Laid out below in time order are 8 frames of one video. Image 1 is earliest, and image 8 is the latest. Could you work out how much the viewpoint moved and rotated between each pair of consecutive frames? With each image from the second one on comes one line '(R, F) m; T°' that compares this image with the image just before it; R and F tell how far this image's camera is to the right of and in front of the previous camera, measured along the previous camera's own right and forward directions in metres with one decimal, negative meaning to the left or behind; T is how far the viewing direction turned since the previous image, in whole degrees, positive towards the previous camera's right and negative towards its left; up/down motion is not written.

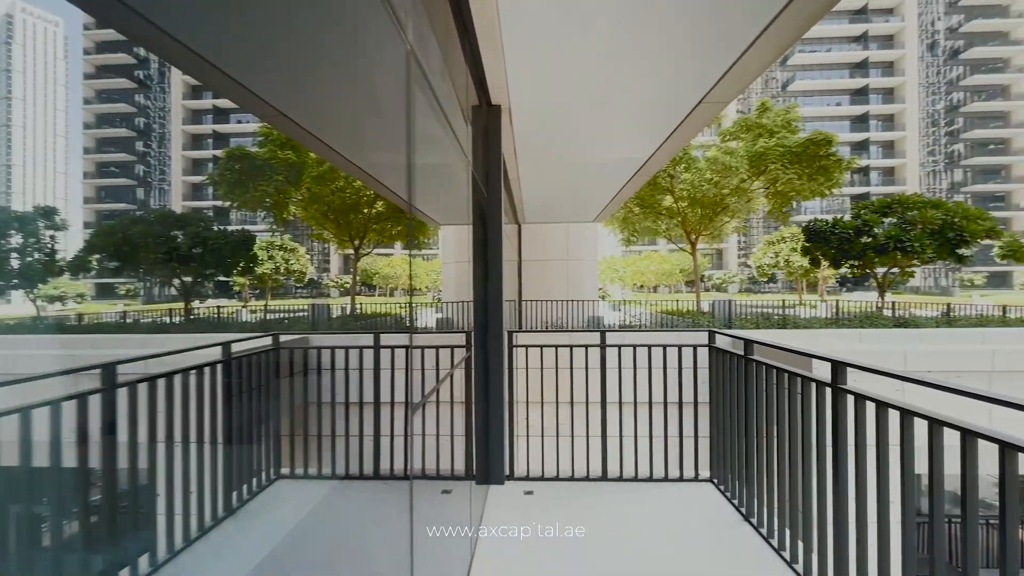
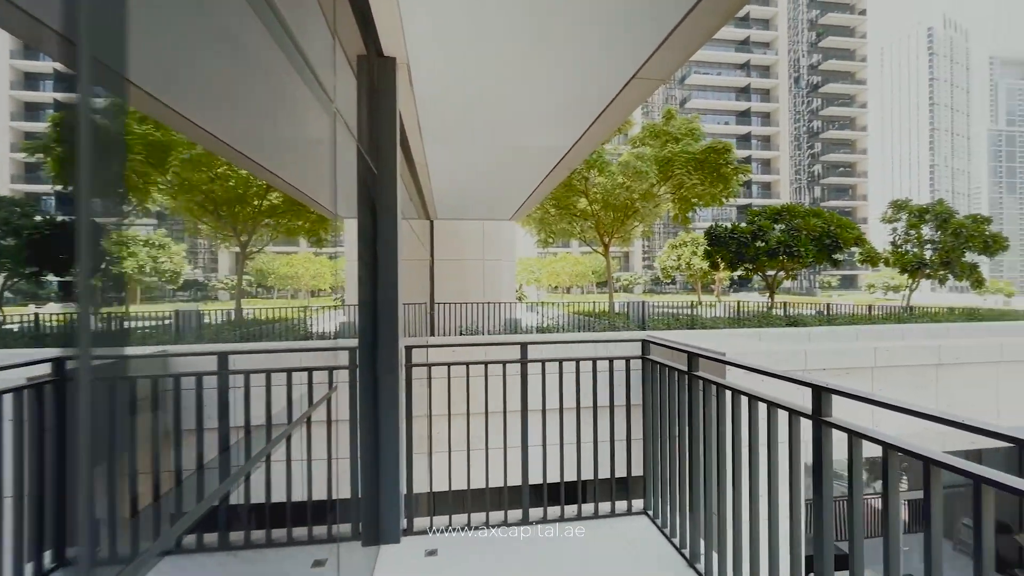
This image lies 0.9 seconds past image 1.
(+0.1, +0.5) m; +11°
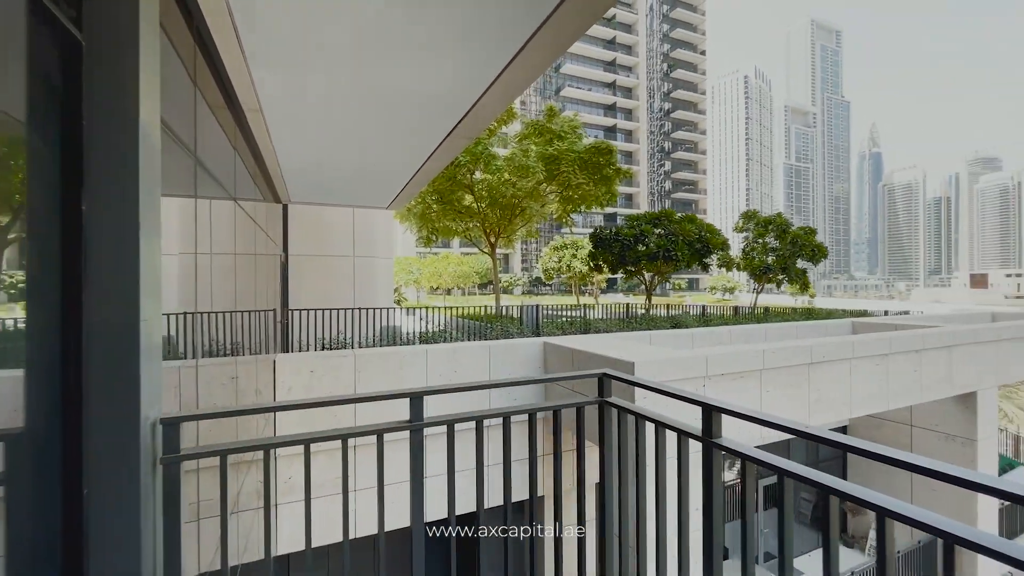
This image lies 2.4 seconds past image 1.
(0.0, +0.9) m; +16°
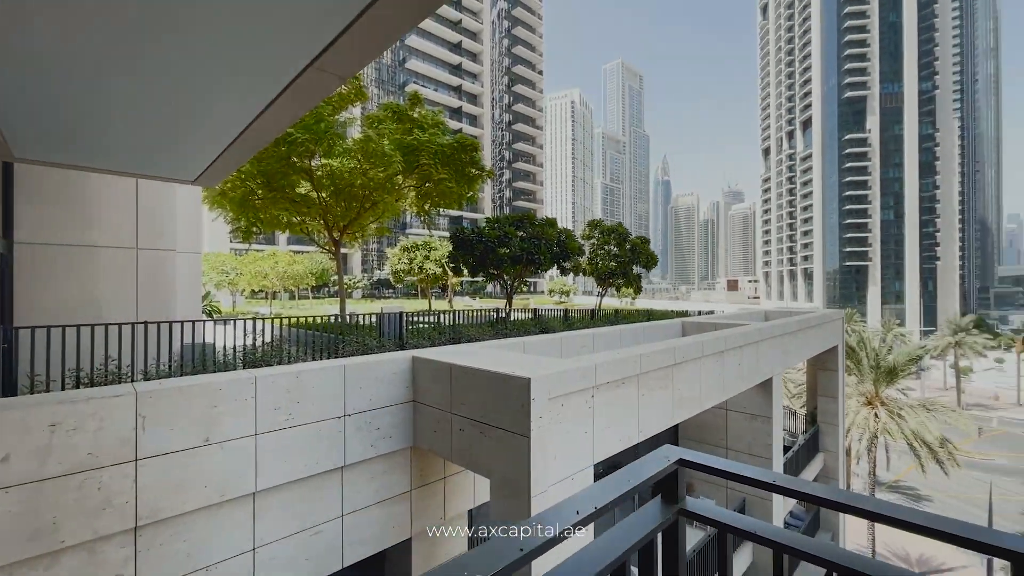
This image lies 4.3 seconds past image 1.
(-0.3, +0.8) m; +20°
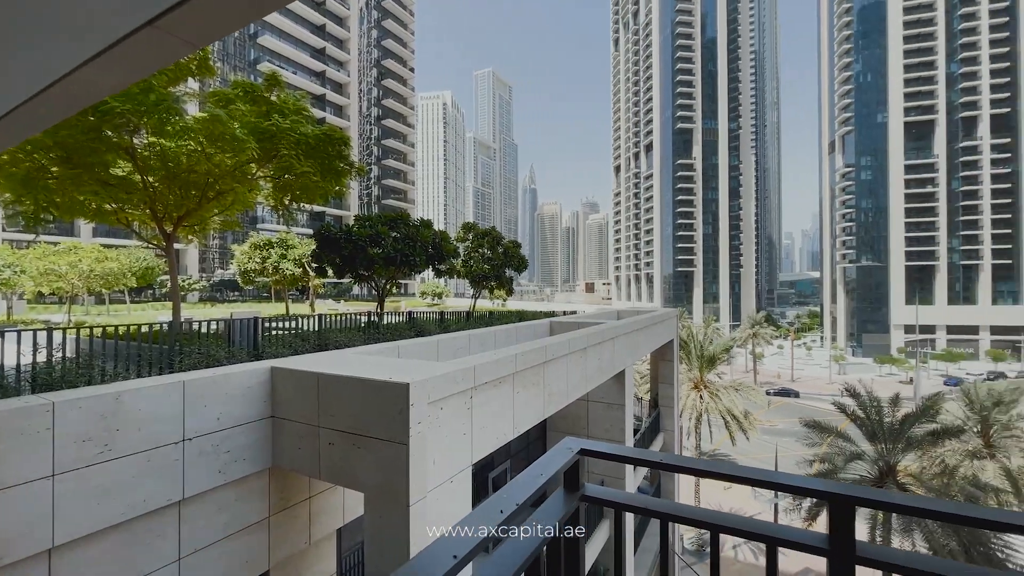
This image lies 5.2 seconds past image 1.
(-0.1, 0.0) m; +17°
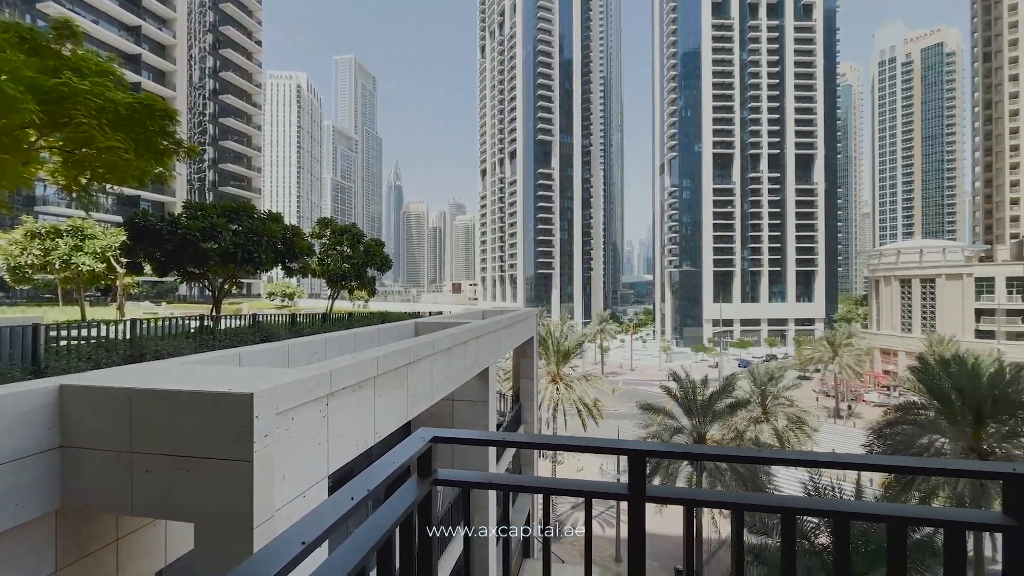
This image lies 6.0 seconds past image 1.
(0.0, -0.1) m; +17°
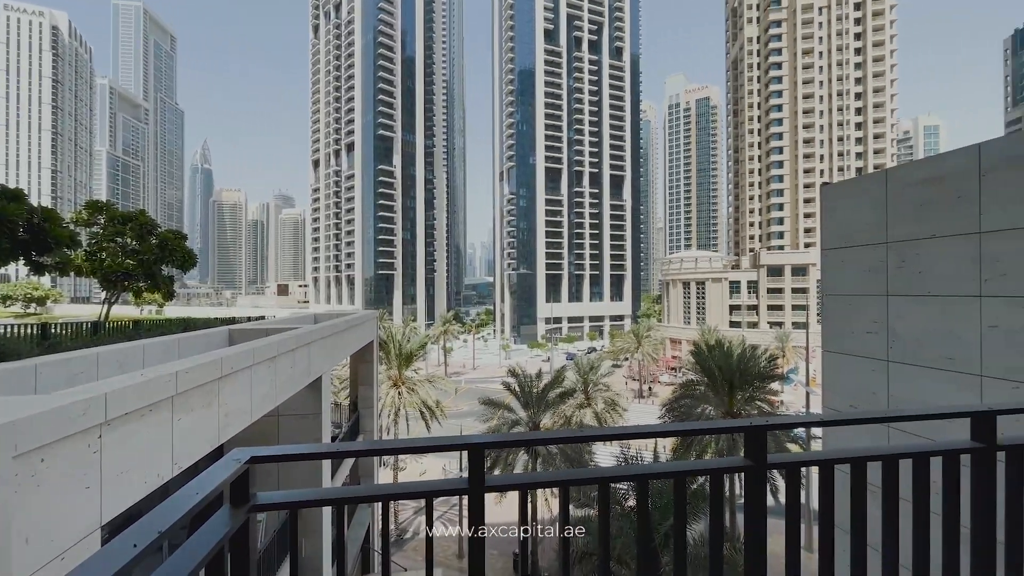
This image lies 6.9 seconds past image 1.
(0.0, 0.0) m; +20°
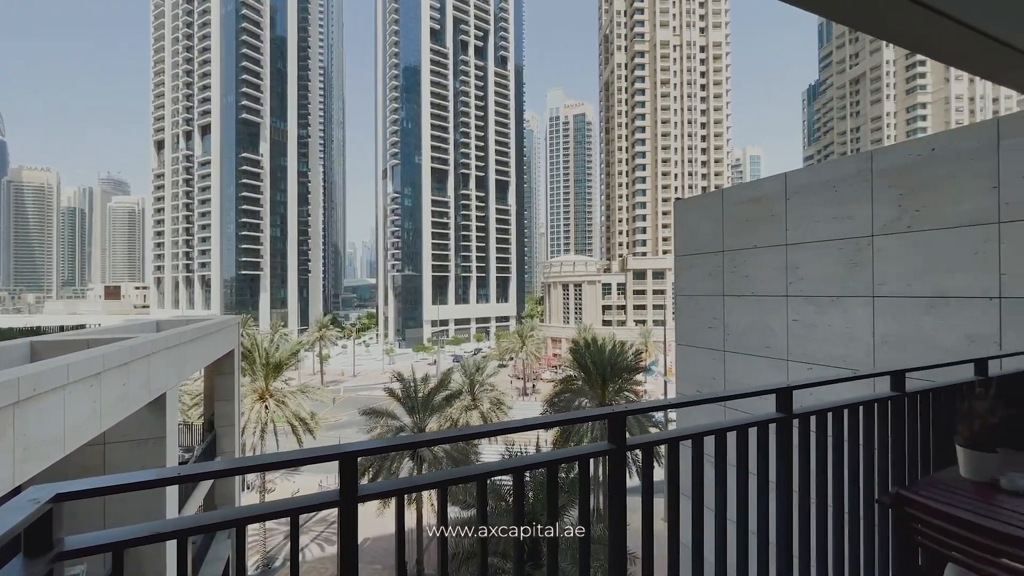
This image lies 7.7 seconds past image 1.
(0.0, 0.0) m; +15°
